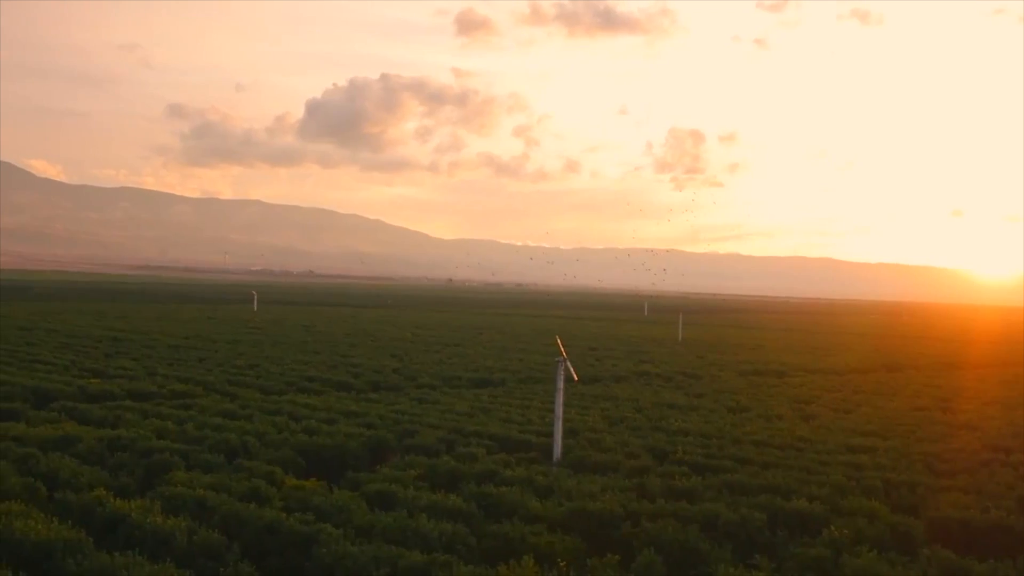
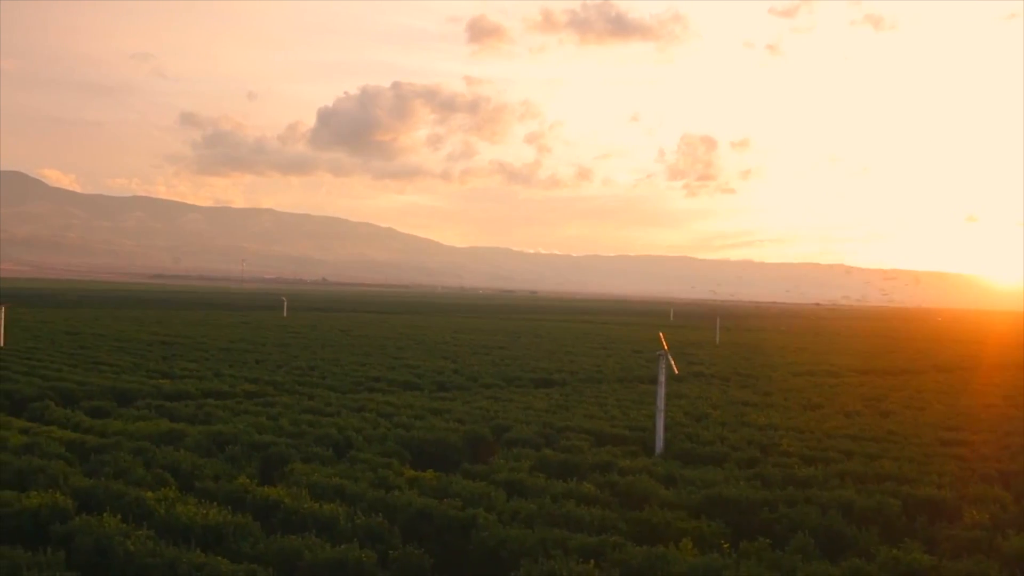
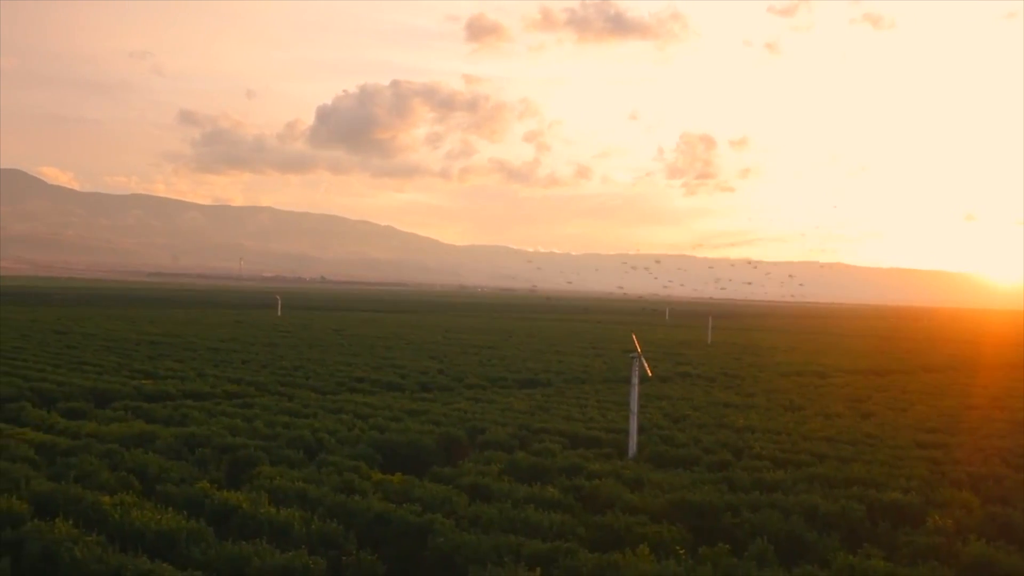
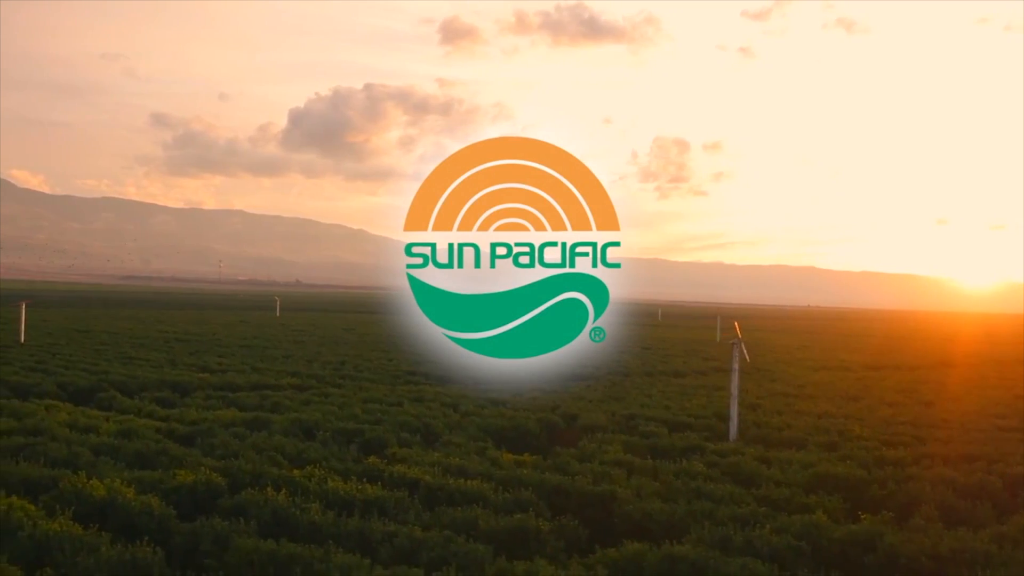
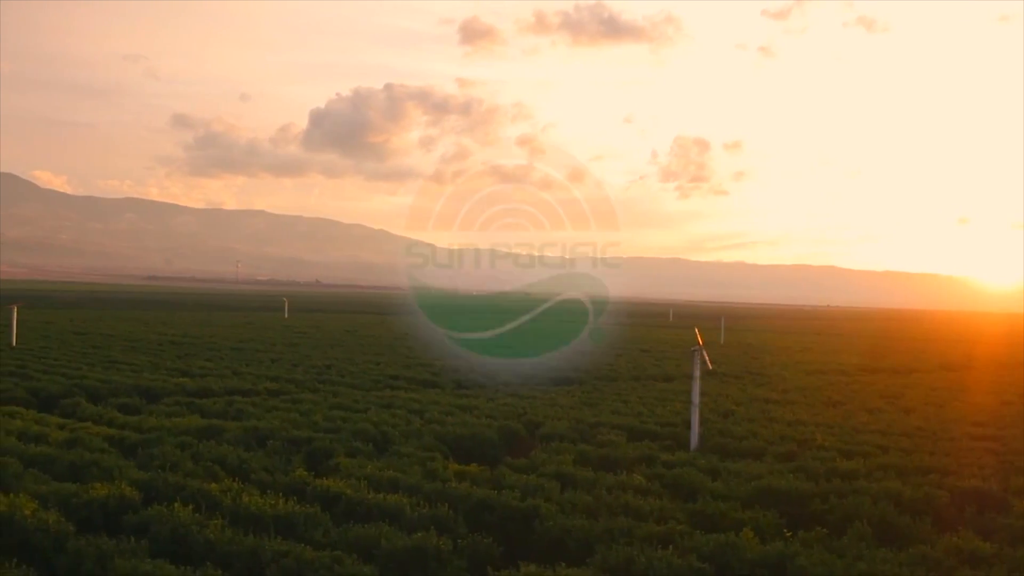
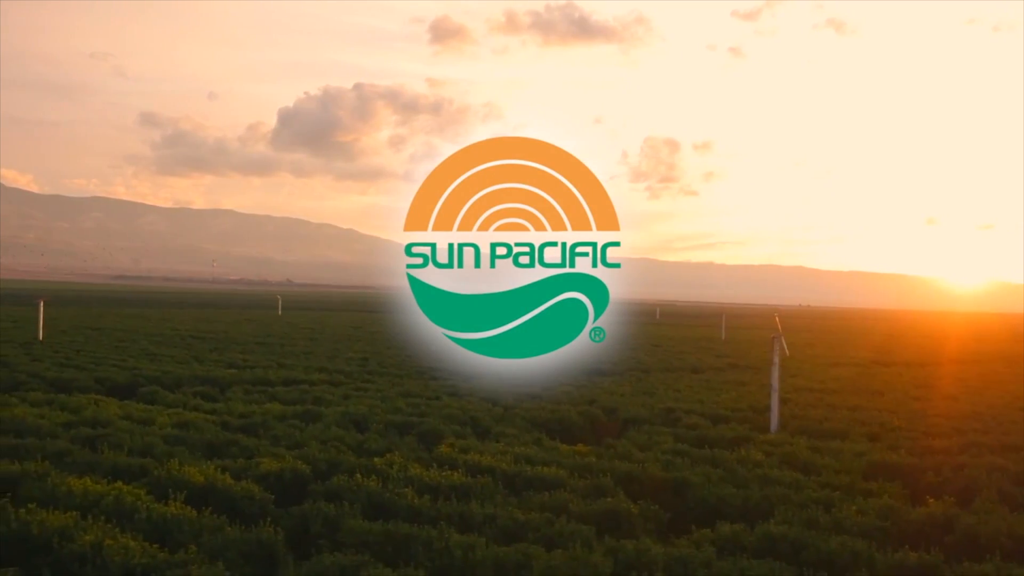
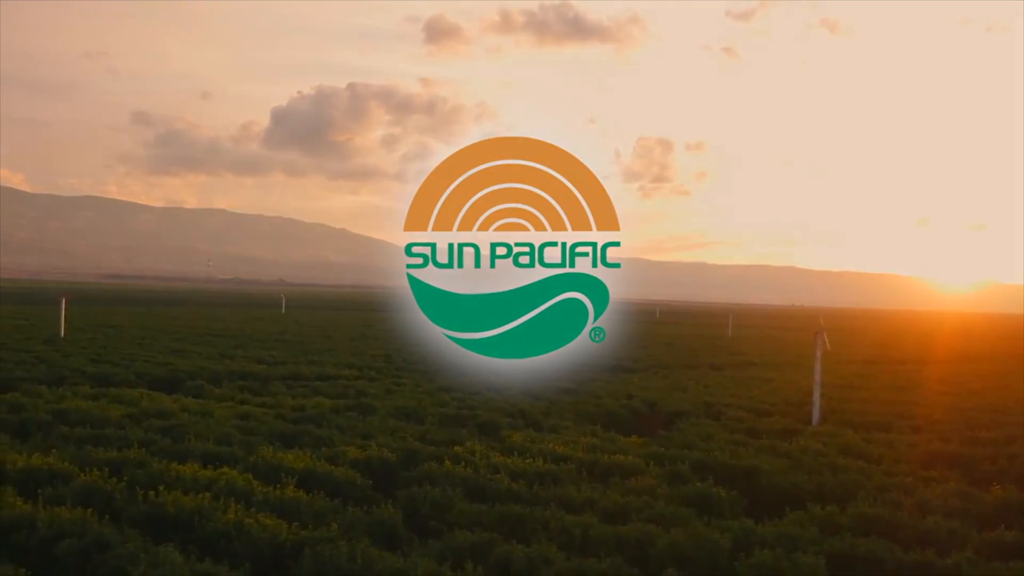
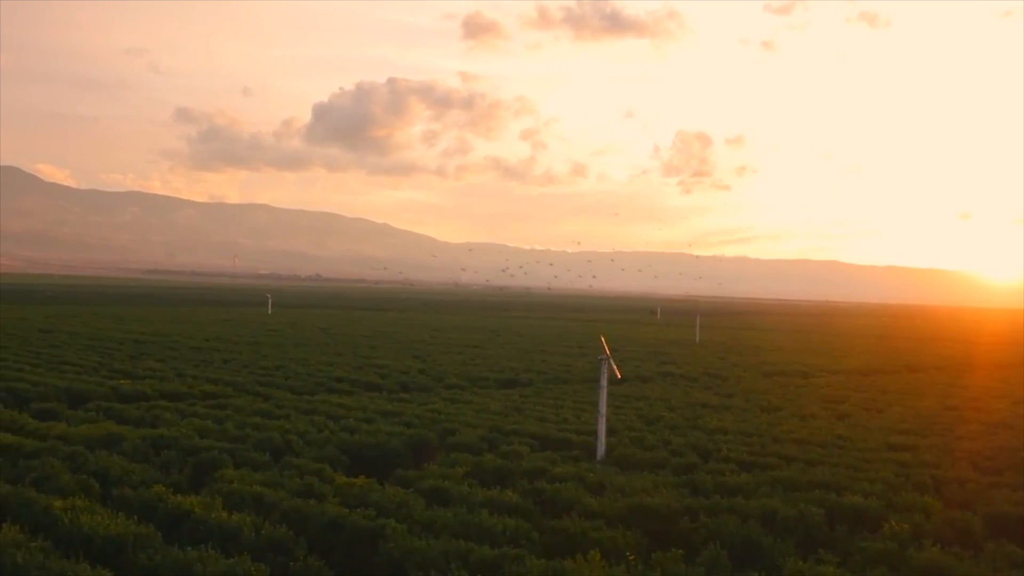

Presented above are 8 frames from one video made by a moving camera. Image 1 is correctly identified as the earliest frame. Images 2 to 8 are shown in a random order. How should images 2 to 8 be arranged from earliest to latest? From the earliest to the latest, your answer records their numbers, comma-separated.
8, 3, 2, 5, 4, 6, 7
